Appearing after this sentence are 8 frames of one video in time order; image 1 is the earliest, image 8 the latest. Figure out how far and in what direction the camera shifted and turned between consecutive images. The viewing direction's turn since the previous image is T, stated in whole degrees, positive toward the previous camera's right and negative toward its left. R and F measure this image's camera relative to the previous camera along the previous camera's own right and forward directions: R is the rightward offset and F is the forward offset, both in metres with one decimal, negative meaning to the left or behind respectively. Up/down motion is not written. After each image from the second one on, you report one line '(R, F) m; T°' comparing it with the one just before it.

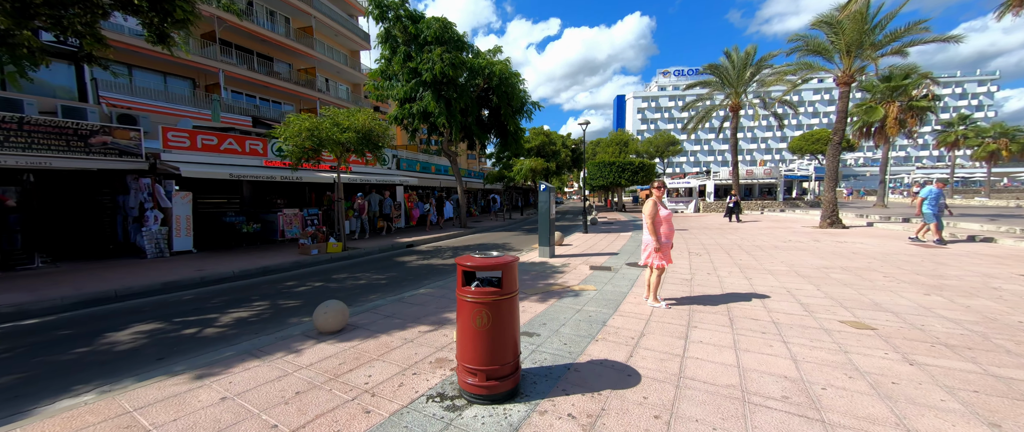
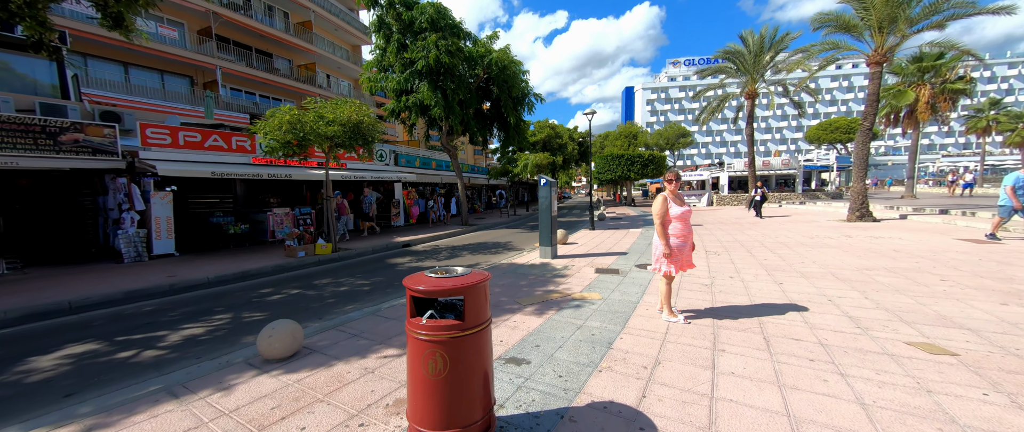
(+0.3, +0.8) m; -2°
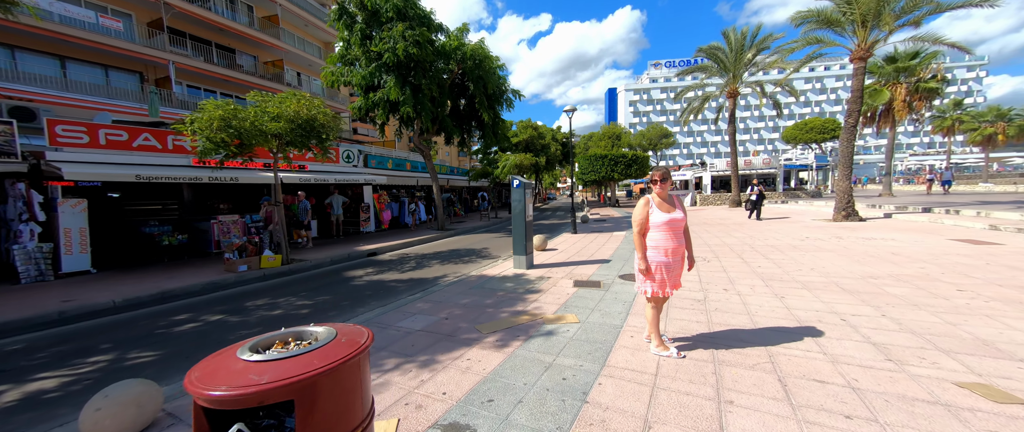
(+0.4, +0.9) m; +2°
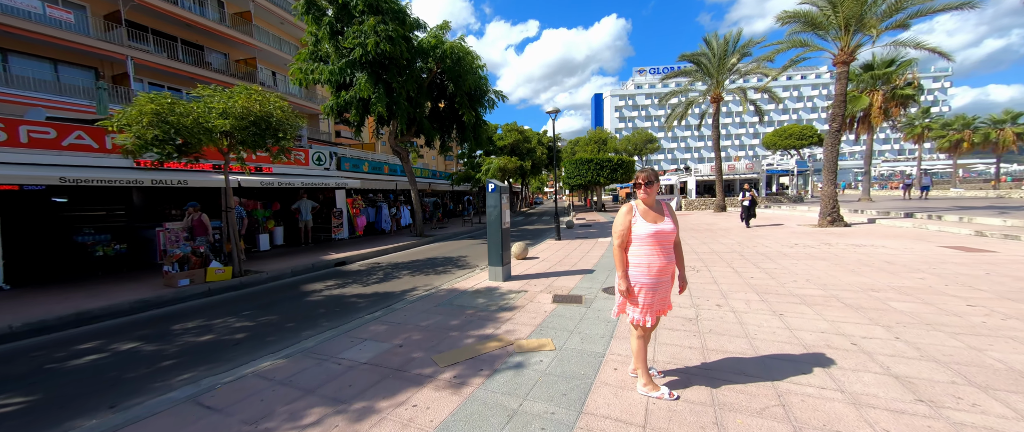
(+0.3, +0.6) m; +2°
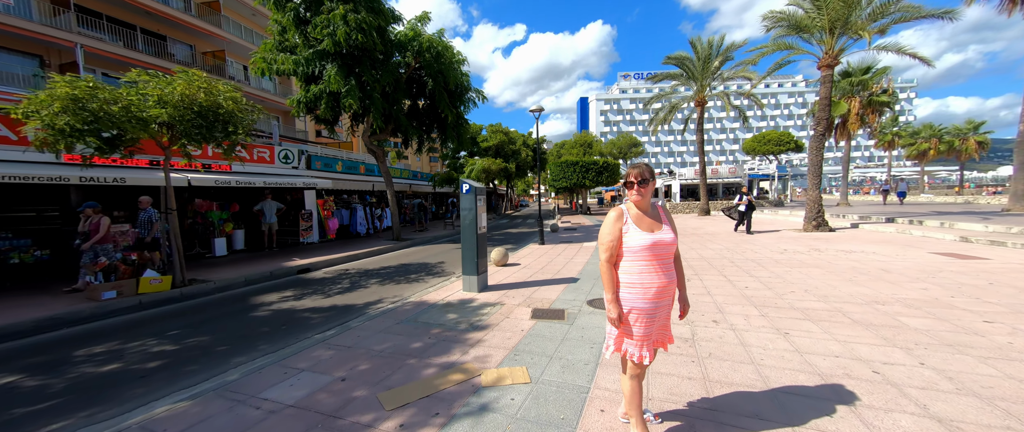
(+0.2, +0.6) m; +2°
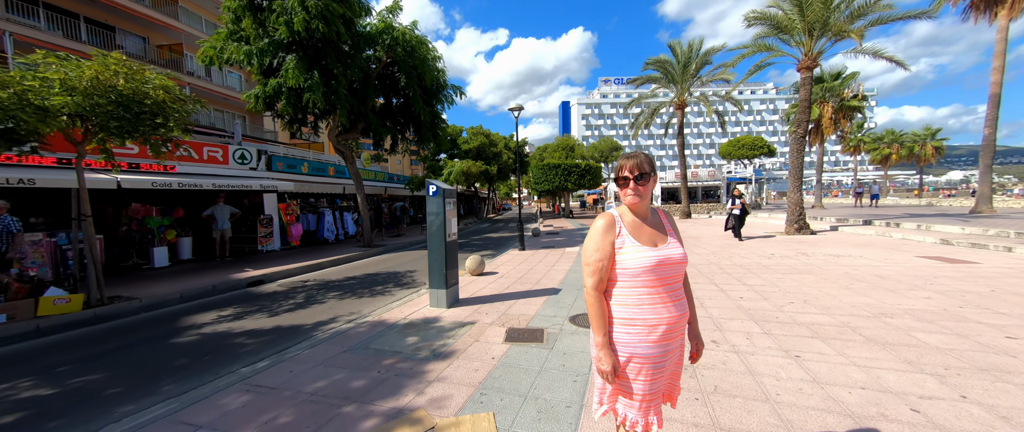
(+0.2, +0.7) m; +3°
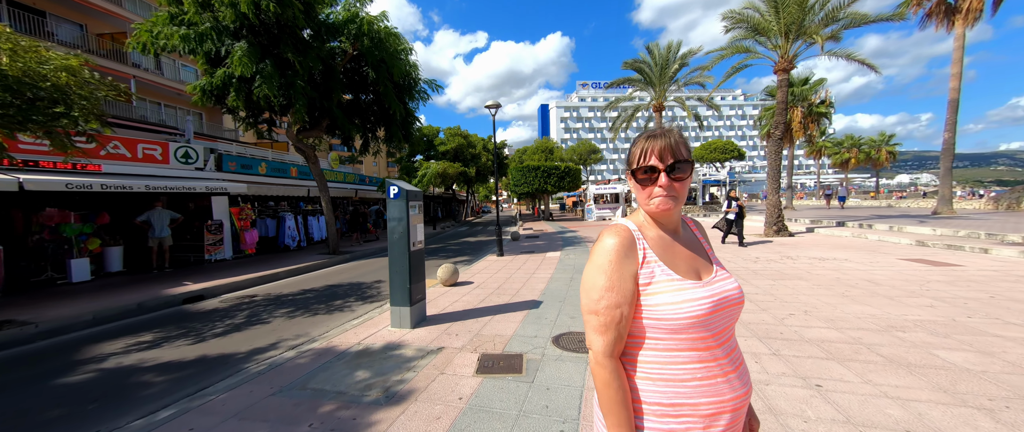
(+0.1, +0.7) m; +3°
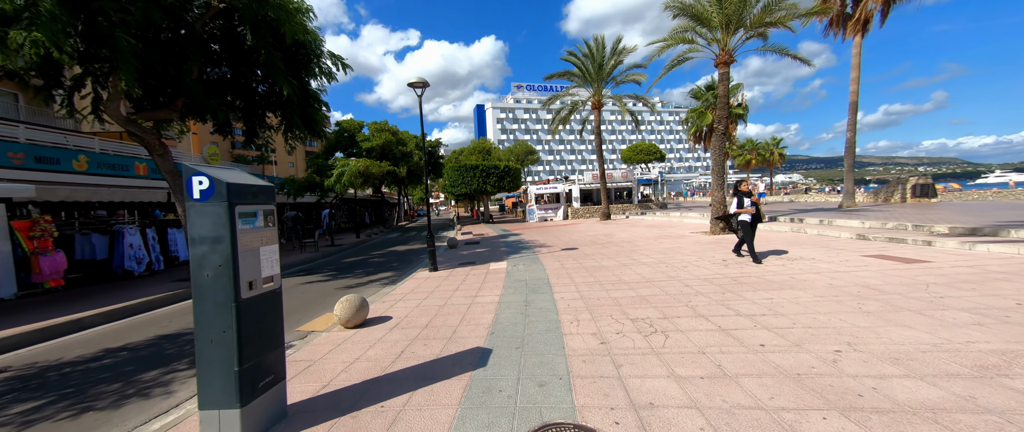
(+0.1, +2.0) m; +10°
